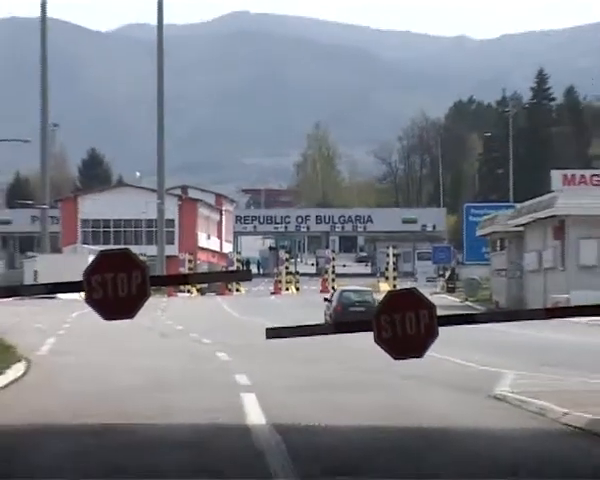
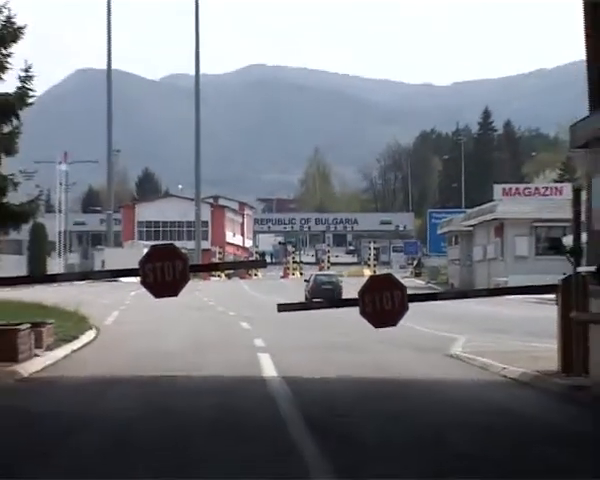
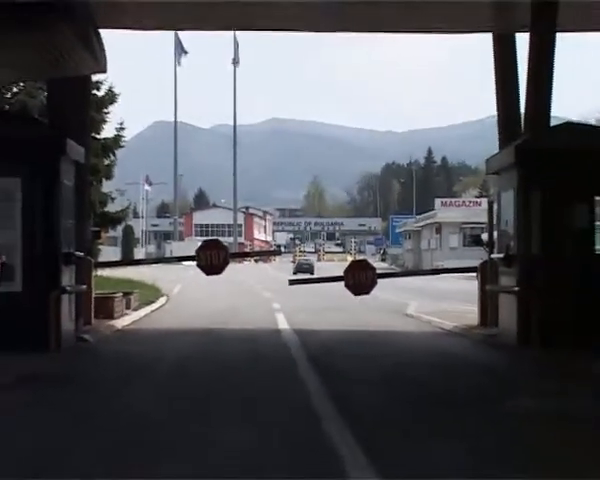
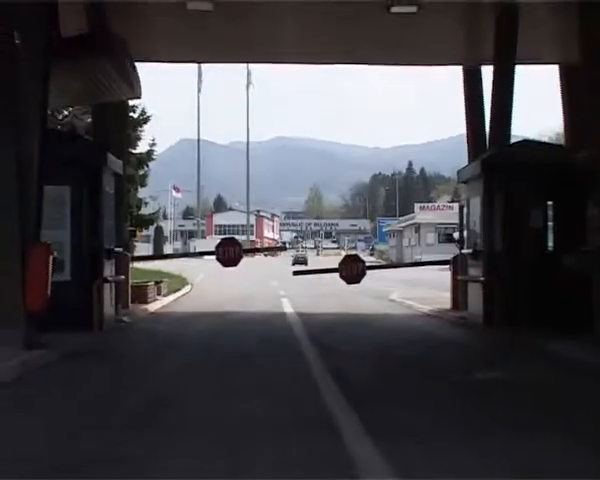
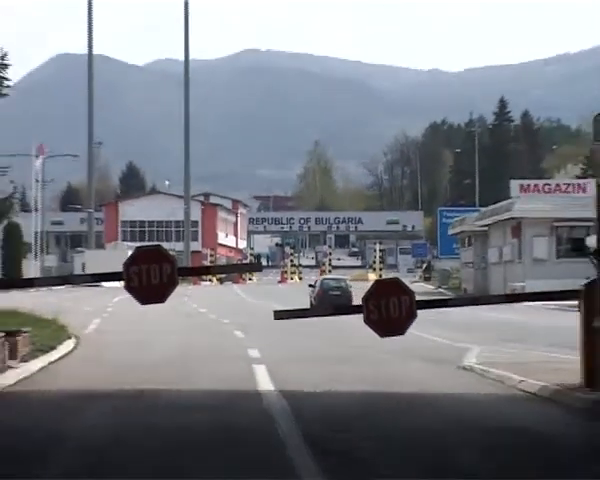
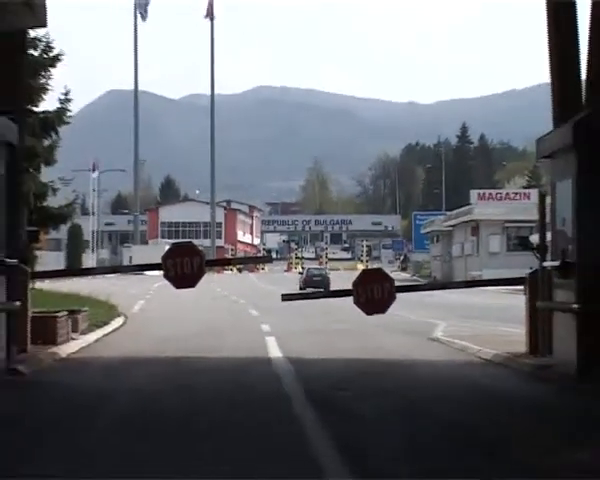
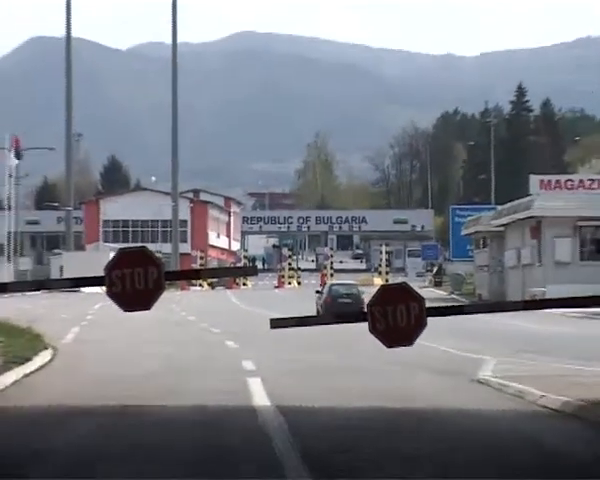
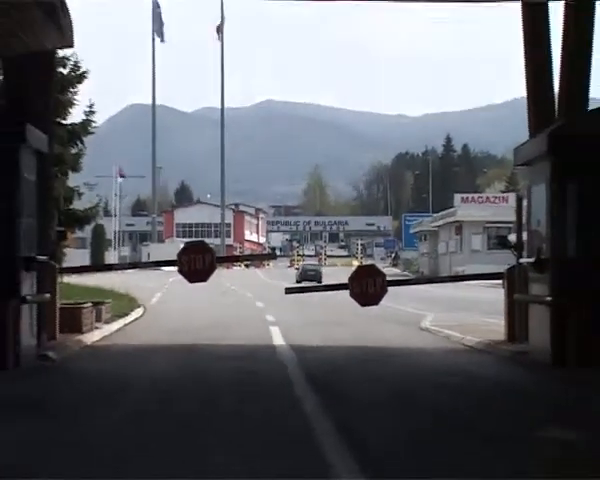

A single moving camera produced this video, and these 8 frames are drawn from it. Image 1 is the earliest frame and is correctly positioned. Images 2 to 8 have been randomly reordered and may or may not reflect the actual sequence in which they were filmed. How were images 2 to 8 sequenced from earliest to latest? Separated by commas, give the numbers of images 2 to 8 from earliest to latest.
7, 5, 2, 6, 8, 3, 4
